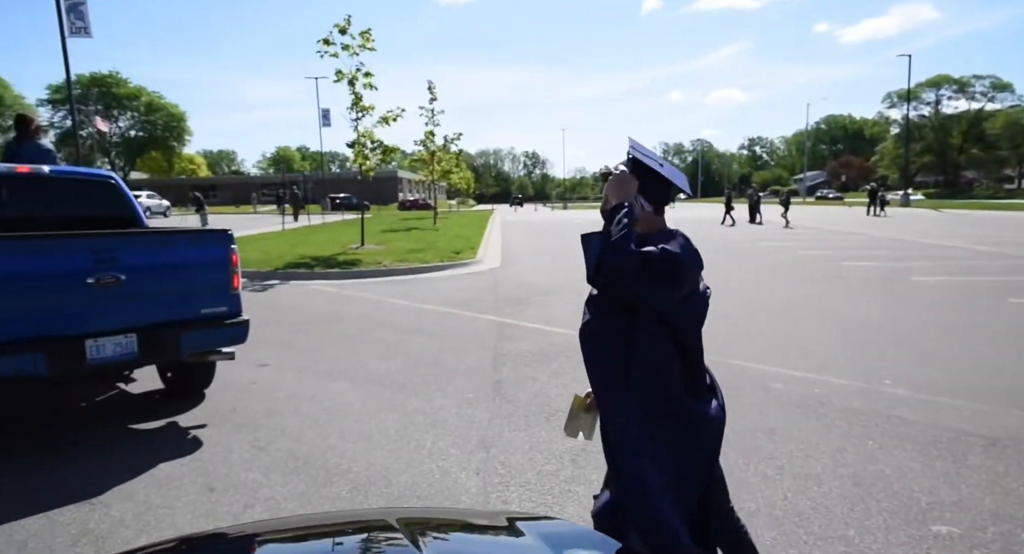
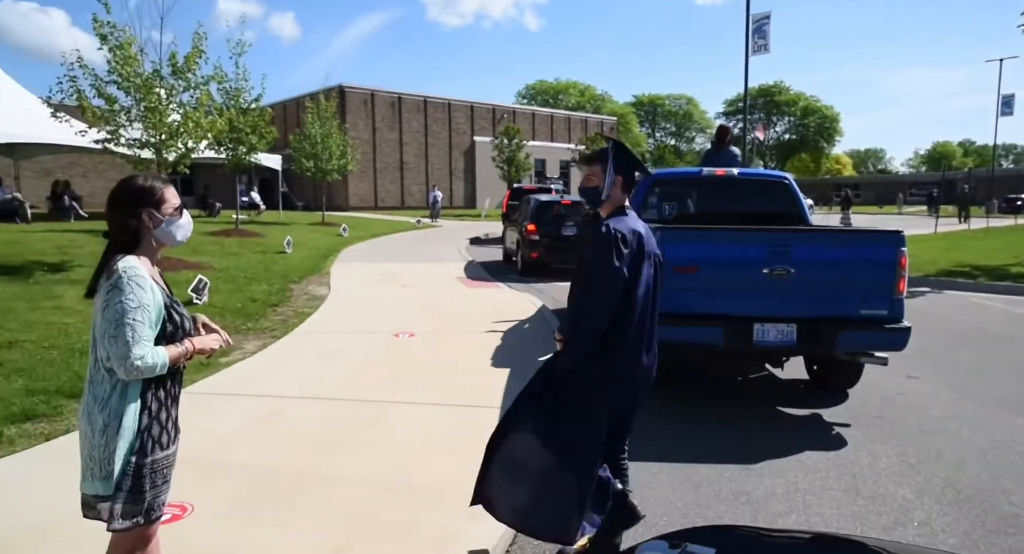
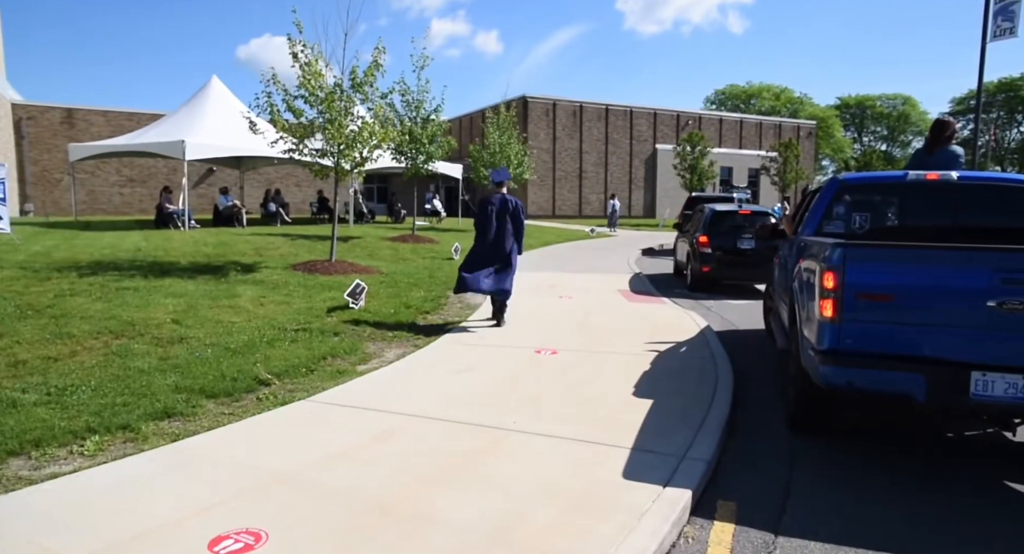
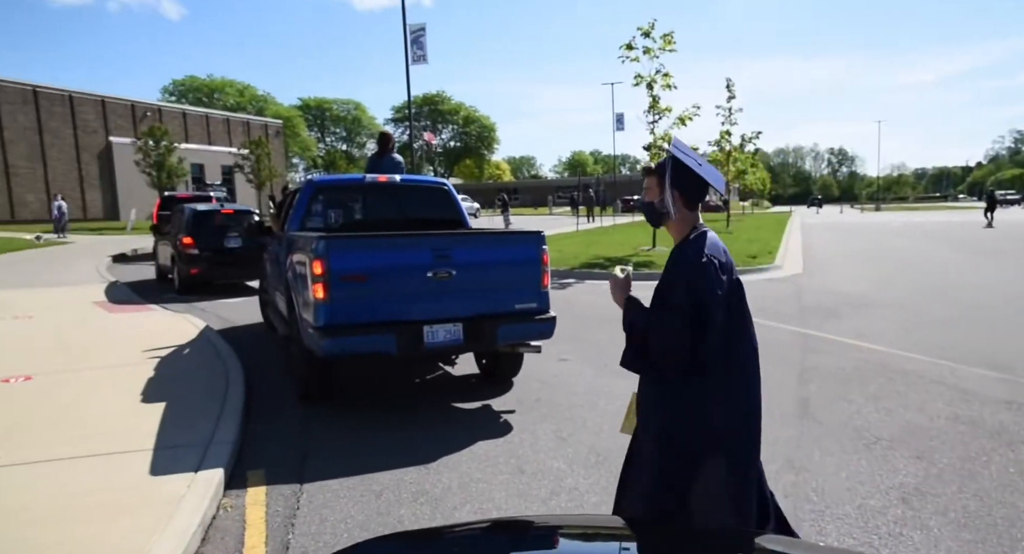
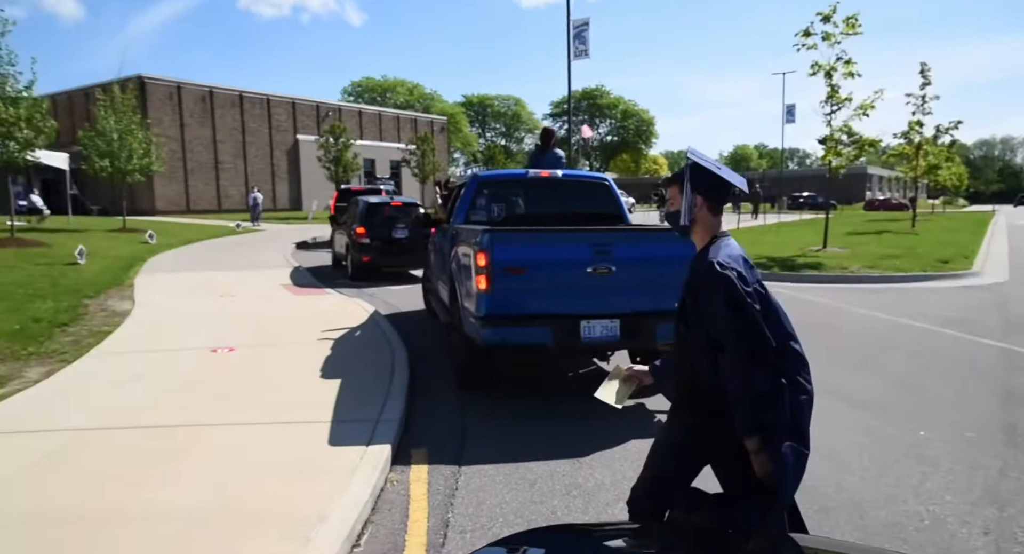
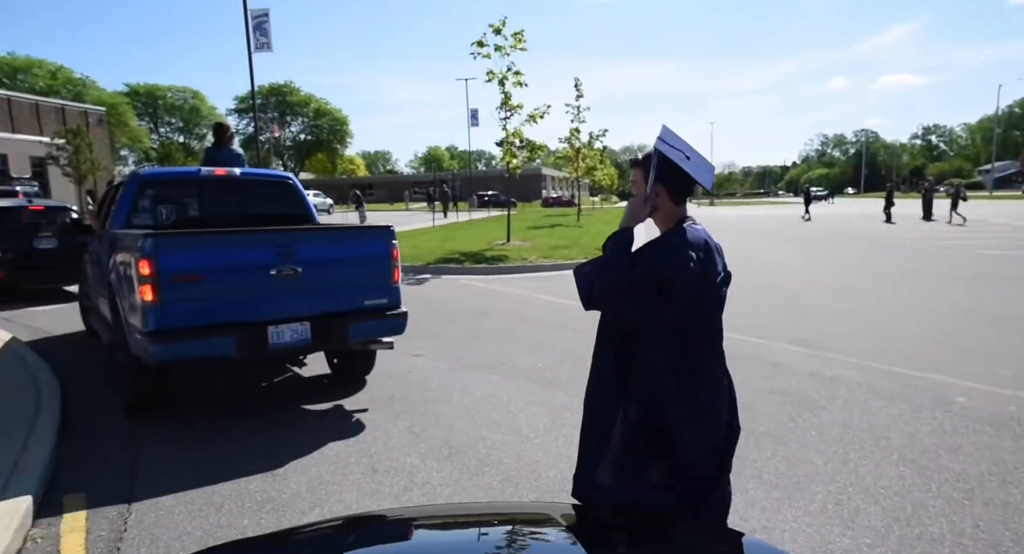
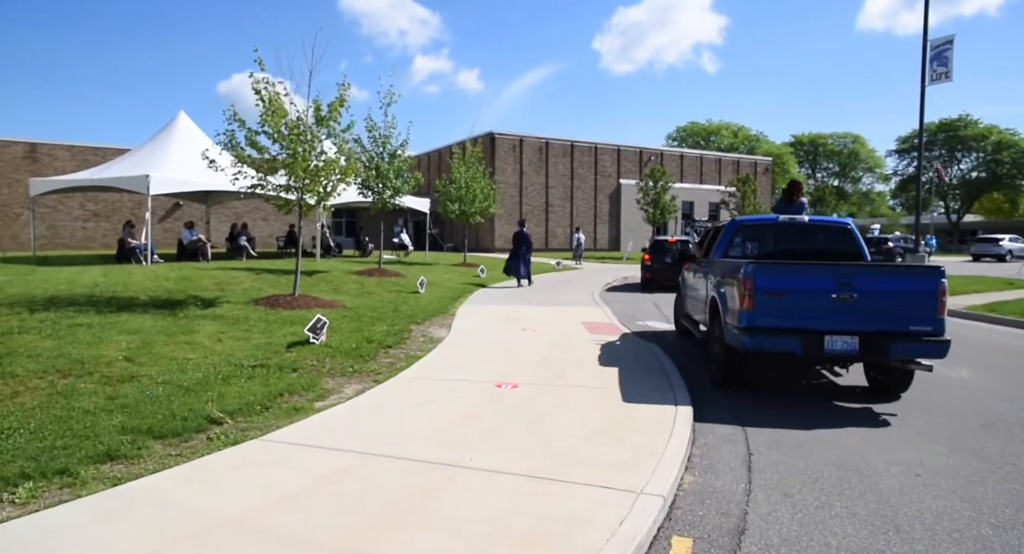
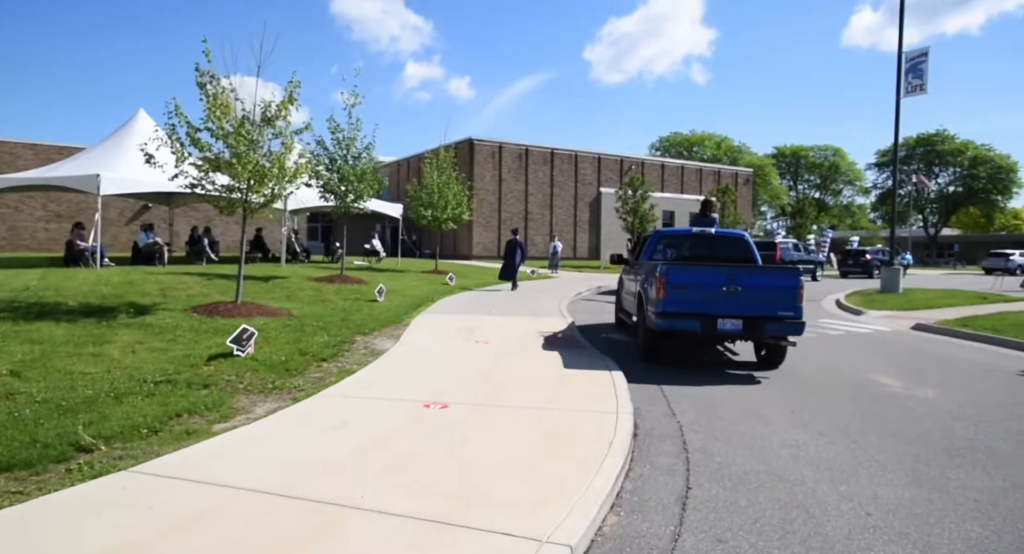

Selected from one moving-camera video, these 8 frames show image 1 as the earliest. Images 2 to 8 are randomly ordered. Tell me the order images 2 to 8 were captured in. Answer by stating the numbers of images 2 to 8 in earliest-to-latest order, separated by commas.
6, 4, 5, 2, 3, 7, 8
